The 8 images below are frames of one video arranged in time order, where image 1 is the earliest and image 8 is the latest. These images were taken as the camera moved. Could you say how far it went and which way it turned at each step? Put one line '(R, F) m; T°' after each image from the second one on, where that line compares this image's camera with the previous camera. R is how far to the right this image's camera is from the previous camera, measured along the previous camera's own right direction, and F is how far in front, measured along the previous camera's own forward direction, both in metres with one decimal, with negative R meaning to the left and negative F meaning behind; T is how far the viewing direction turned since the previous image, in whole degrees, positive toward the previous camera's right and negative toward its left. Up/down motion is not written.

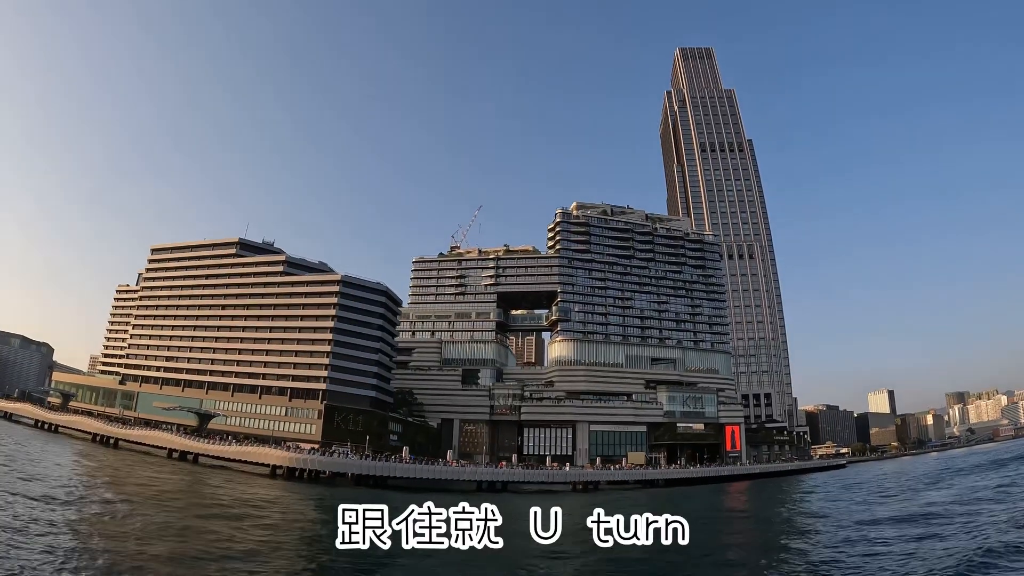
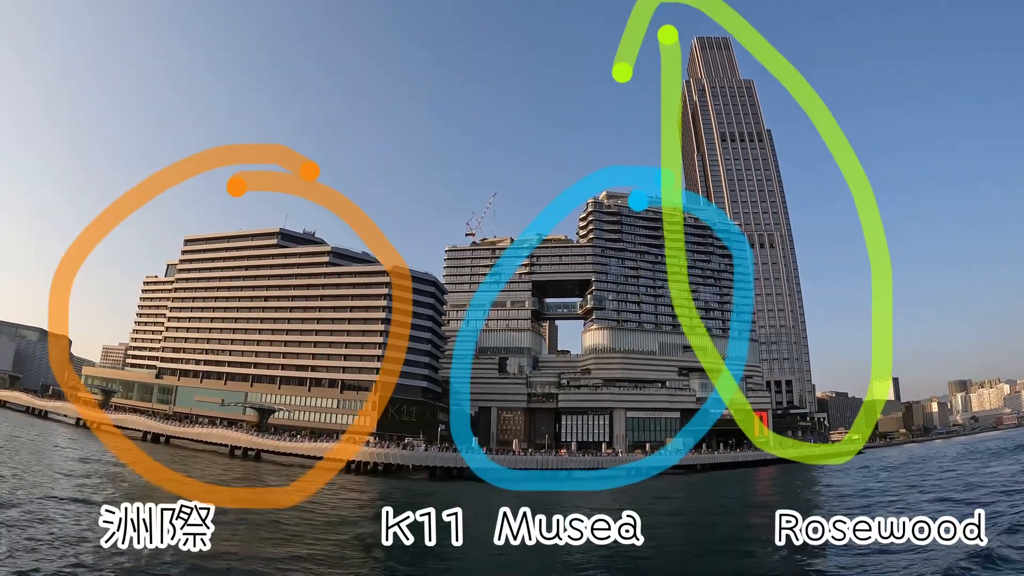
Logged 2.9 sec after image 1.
(-11.1, -0.1) m; +2°
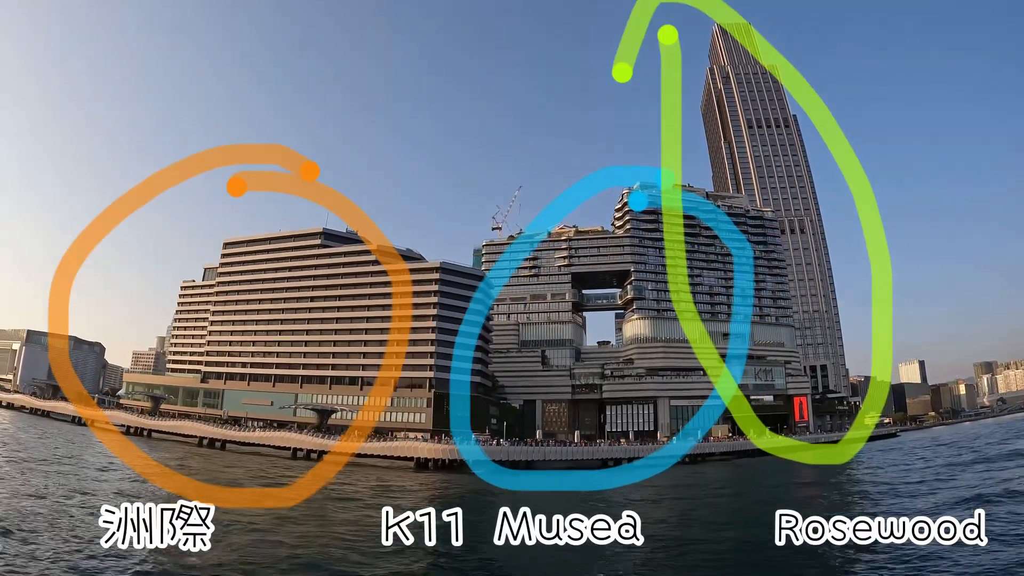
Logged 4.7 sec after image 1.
(-8.2, +0.5) m; 0°
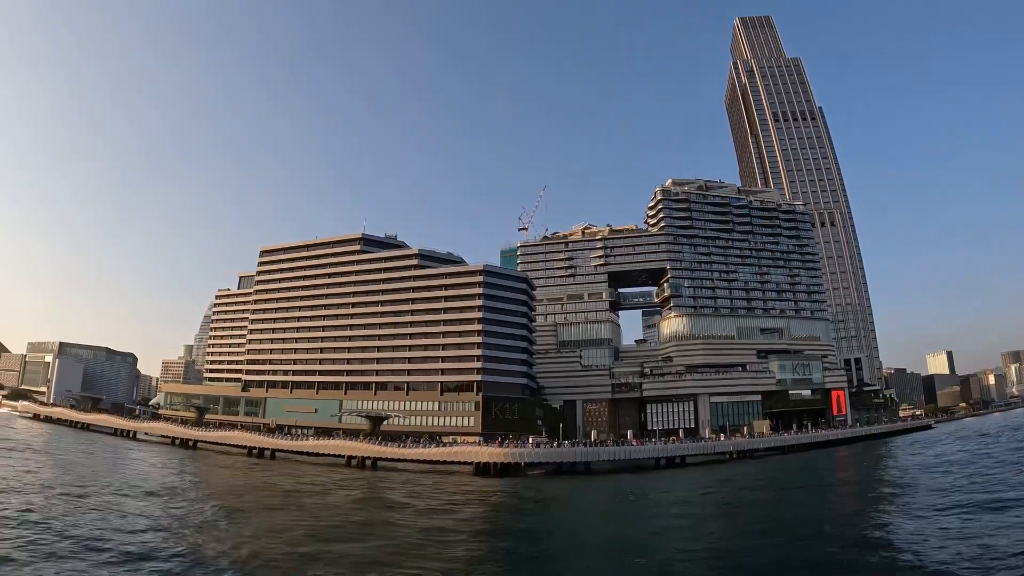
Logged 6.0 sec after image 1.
(-6.5, +0.6) m; 0°
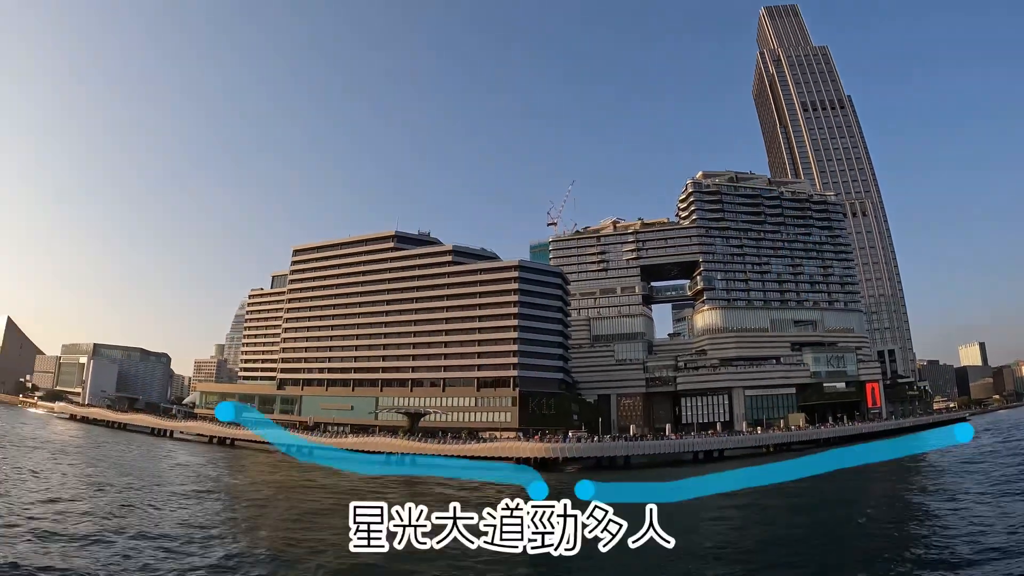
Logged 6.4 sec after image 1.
(-3.8, +0.4) m; -1°
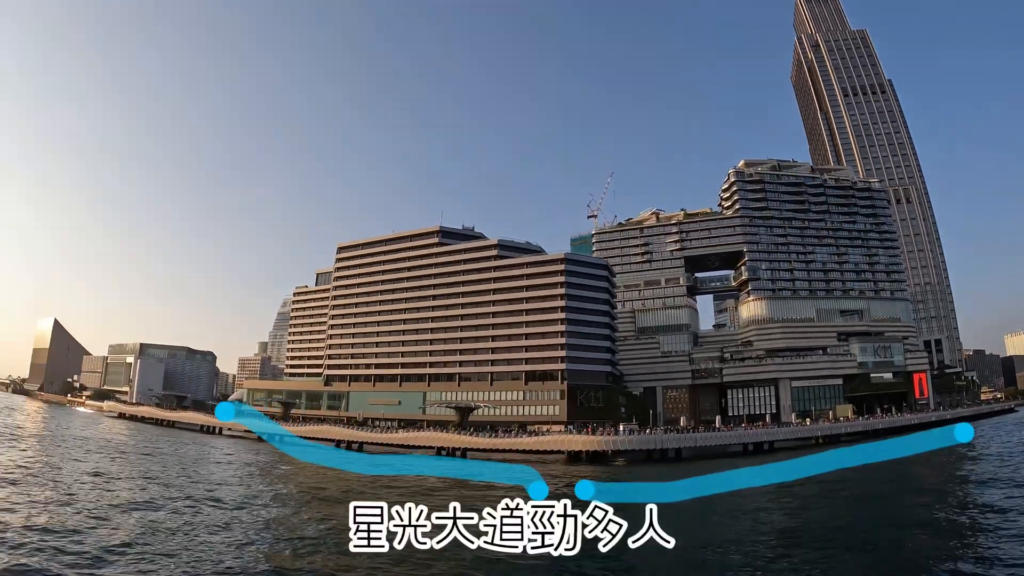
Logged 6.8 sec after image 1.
(-4.8, +0.1) m; -2°
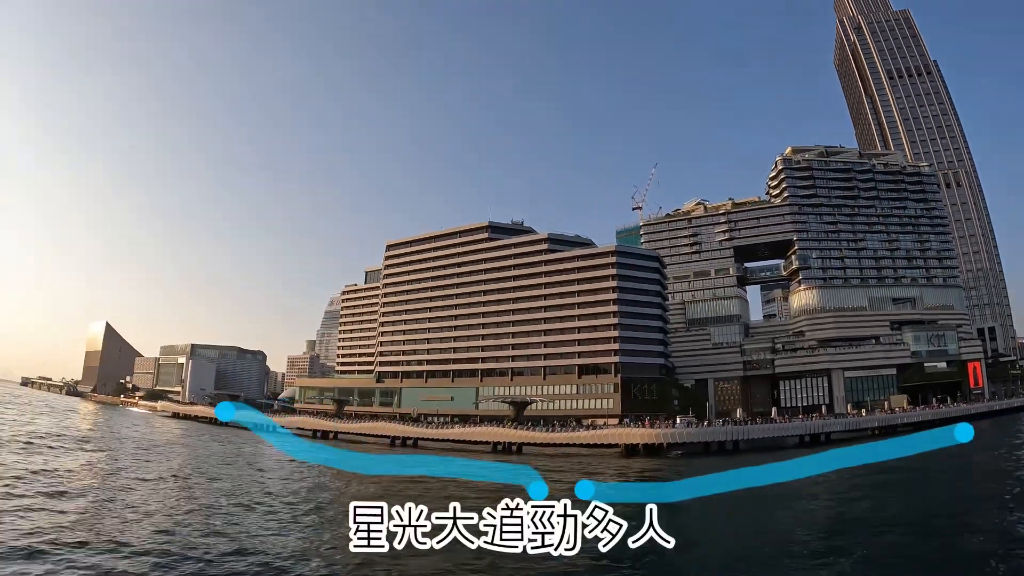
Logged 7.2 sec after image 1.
(-5.2, -0.6) m; -2°
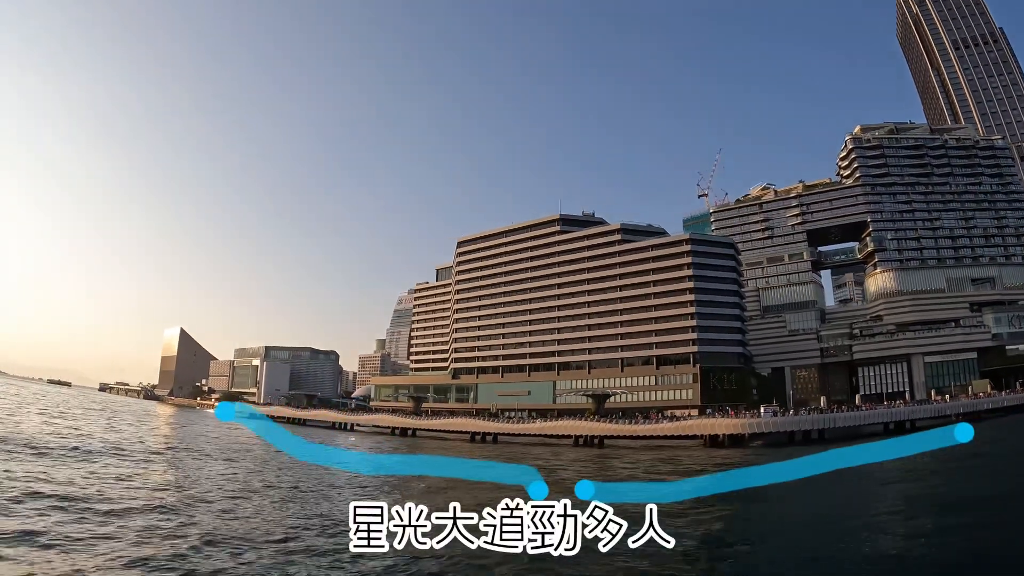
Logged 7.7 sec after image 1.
(-7.3, -1.9) m; -3°
